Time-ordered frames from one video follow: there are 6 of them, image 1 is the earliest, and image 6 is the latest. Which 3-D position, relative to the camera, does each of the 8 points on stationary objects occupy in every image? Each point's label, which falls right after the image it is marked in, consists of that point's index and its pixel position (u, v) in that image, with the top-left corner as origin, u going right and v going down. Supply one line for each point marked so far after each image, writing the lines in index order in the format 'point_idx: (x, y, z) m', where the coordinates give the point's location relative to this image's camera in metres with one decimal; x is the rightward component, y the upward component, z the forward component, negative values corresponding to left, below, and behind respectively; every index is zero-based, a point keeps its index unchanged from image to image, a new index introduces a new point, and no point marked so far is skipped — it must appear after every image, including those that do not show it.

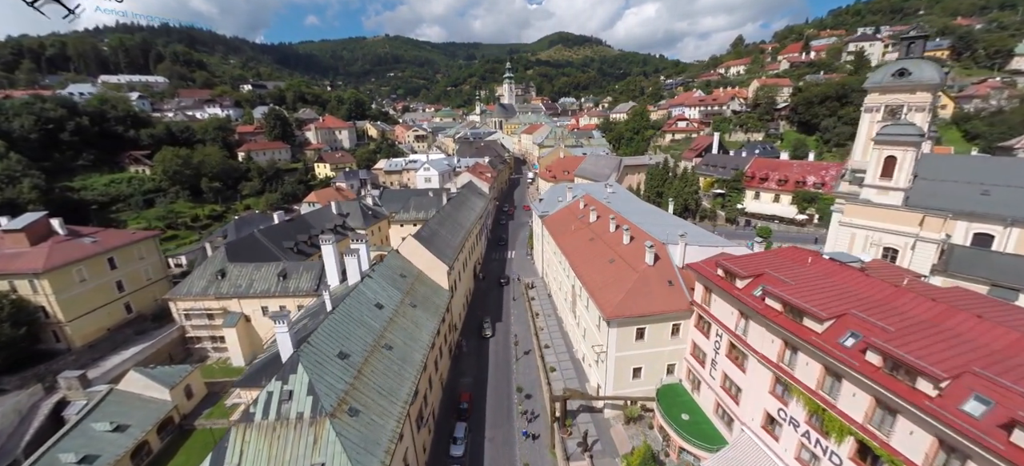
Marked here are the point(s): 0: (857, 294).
0: (+14.9, -2.7, +15.9) m
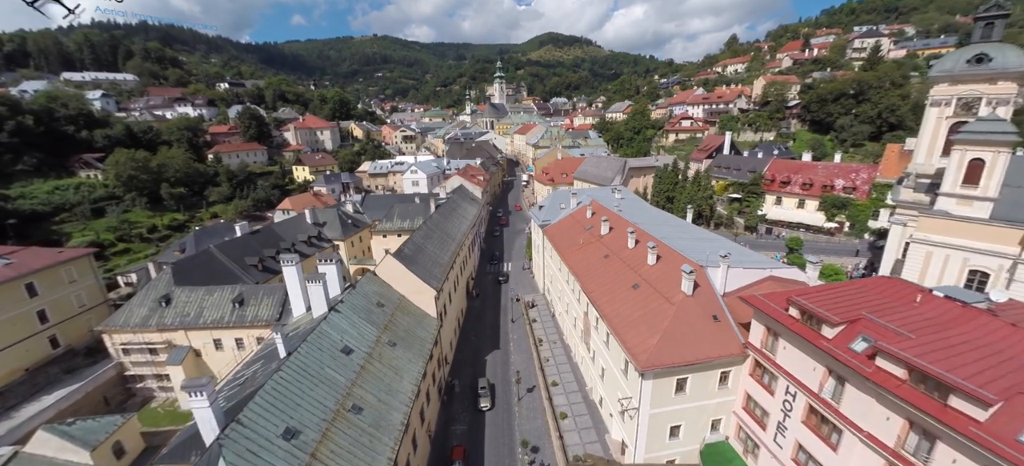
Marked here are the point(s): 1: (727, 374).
0: (+15.3, -3.8, +11.2) m
1: (+10.7, -7.0, +18.5) m
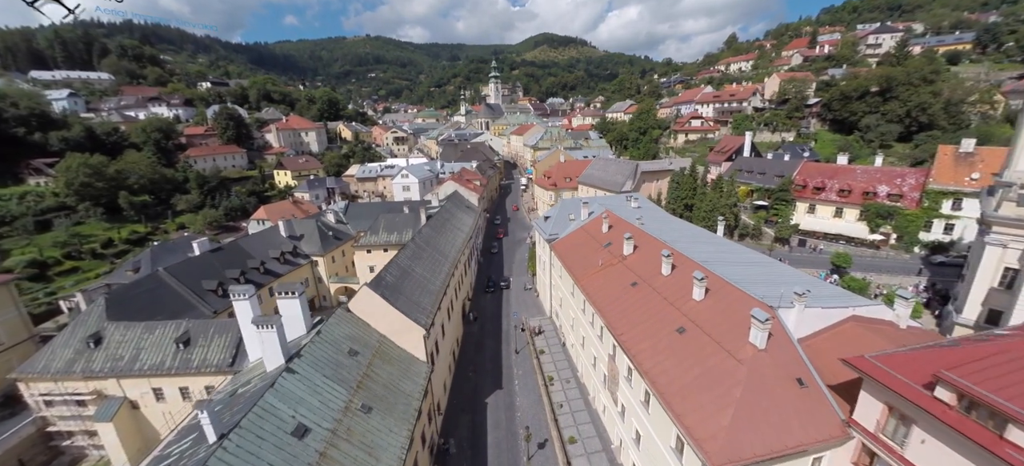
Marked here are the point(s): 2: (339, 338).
0: (+15.9, -5.0, +6.4) m
1: (+11.3, -8.3, +13.6) m
2: (-8.9, -5.4, +19.1) m
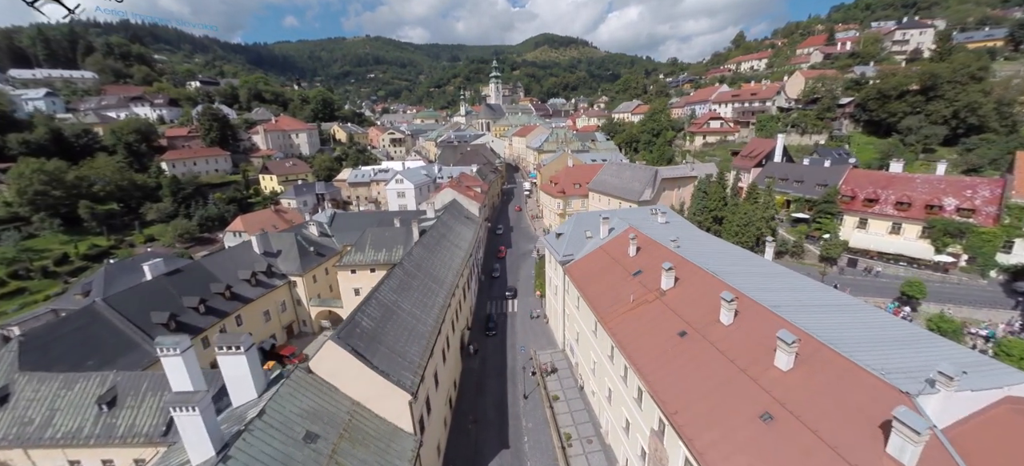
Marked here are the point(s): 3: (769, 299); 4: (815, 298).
0: (+16.5, -6.6, +1.4) m
1: (+11.8, -9.9, +8.6) m
2: (-8.4, -7.0, +14.1) m
3: (+11.8, -2.9, +17.0) m
4: (+14.5, -2.8, +17.6) m
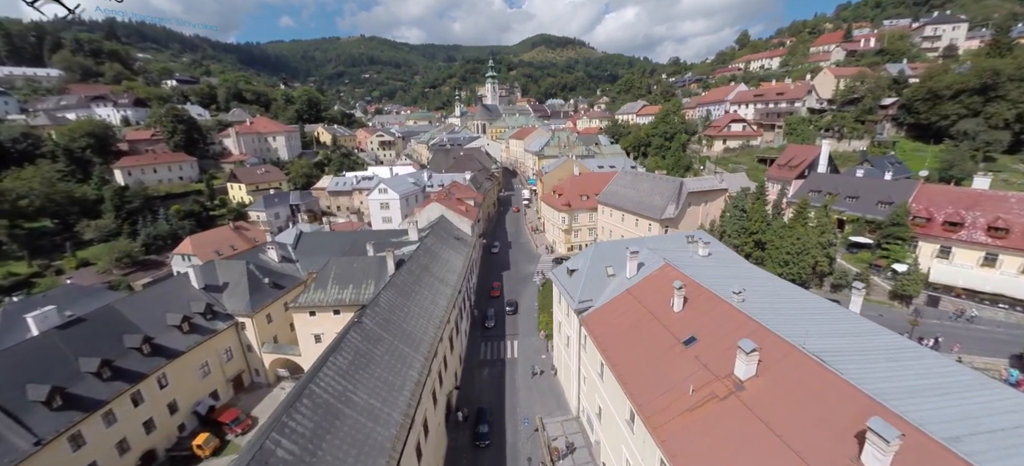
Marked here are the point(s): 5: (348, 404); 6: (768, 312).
0: (+16.7, -8.8, -5.1) m
1: (+12.0, -12.2, +2.0) m
2: (-8.2, -9.3, +7.4) m
3: (+12.0, -5.2, +10.4) m
4: (+14.6, -5.1, +11.1) m
5: (-6.3, -6.6, +14.3) m
6: (+11.3, -3.5, +16.2) m
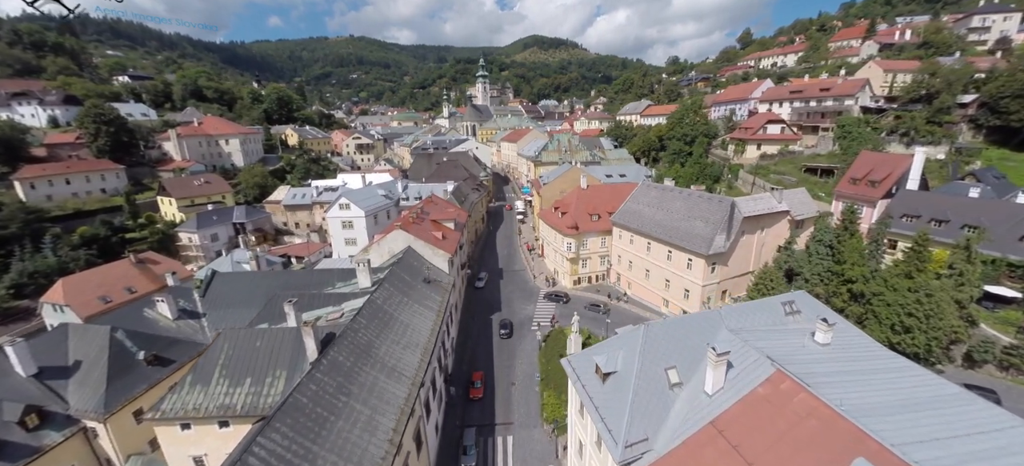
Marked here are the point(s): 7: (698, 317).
0: (+17.0, -11.4, -14.4) m
1: (+12.2, -14.8, -7.4) m
2: (-8.2, -12.1, -2.5) m
3: (+11.9, -7.9, +1.0) m
4: (+14.6, -7.8, +1.7) m
5: (-6.4, -9.4, +4.5) m
6: (+11.2, -6.2, +6.8) m
7: (+7.6, -3.4, +15.6) m
